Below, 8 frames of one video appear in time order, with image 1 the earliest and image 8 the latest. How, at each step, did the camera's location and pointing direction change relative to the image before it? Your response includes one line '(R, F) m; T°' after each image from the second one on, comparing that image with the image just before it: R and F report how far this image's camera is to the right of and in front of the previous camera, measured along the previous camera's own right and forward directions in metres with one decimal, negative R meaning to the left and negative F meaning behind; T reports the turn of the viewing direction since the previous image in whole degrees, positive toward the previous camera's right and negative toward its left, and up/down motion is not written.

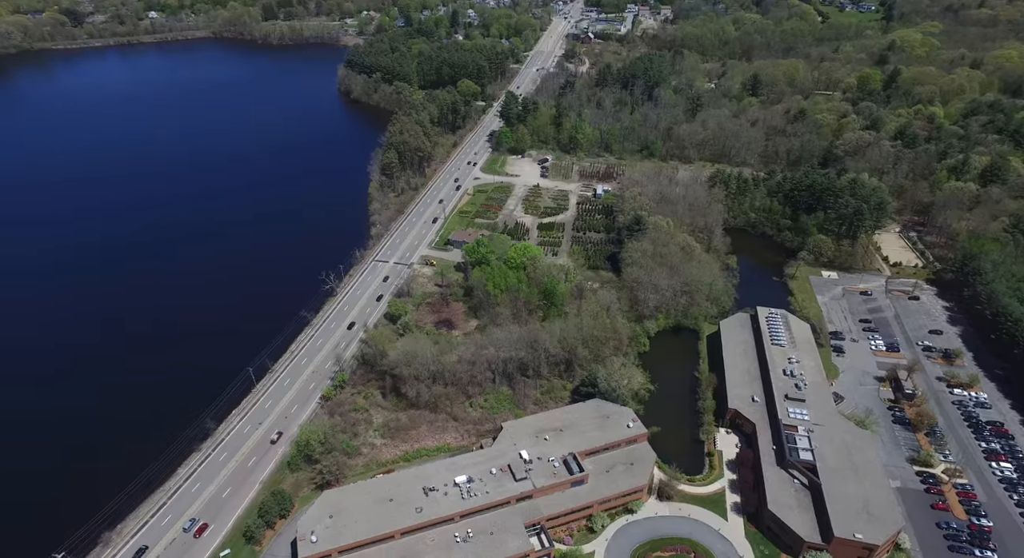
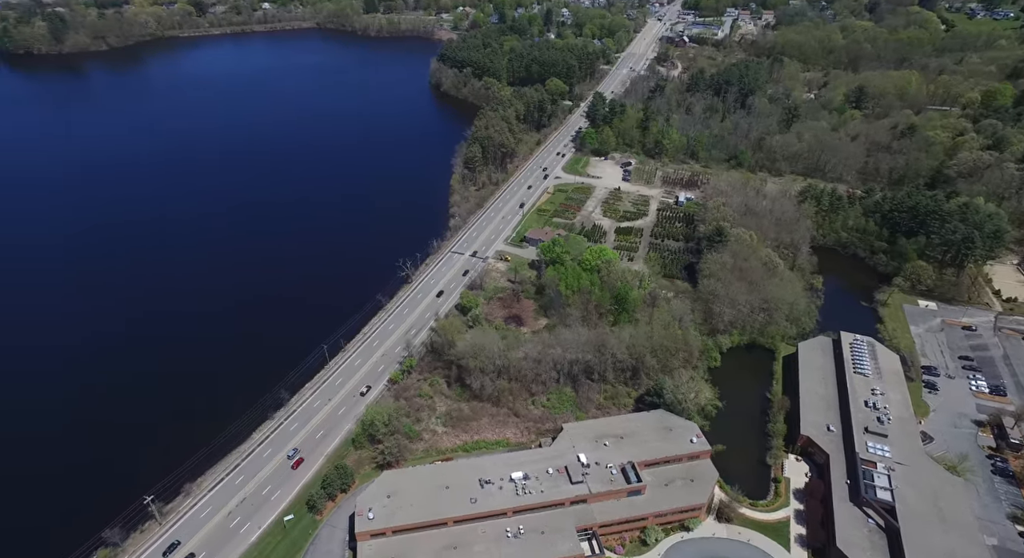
(+0.3, -0.1) m; -7°
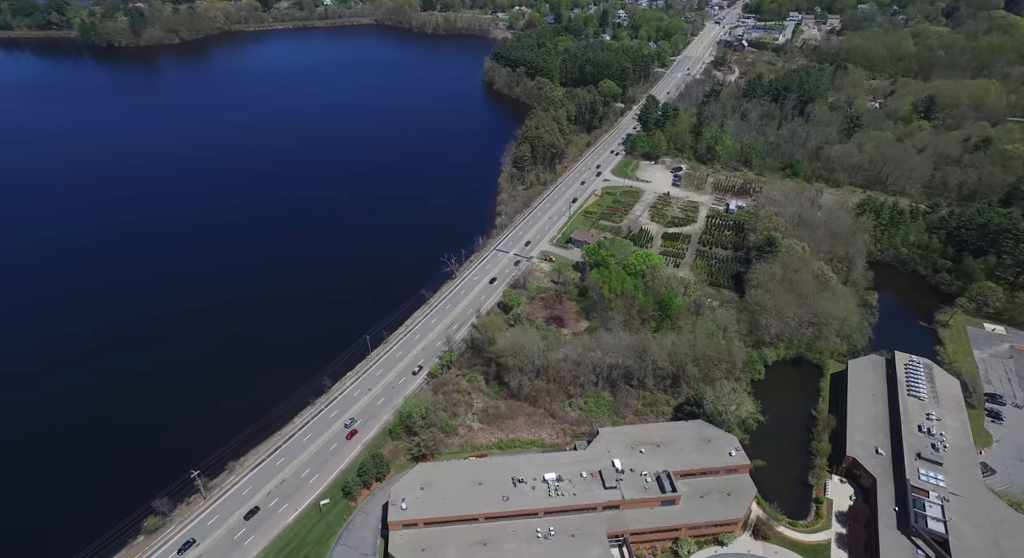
(+0.4, -0.1) m; -4°
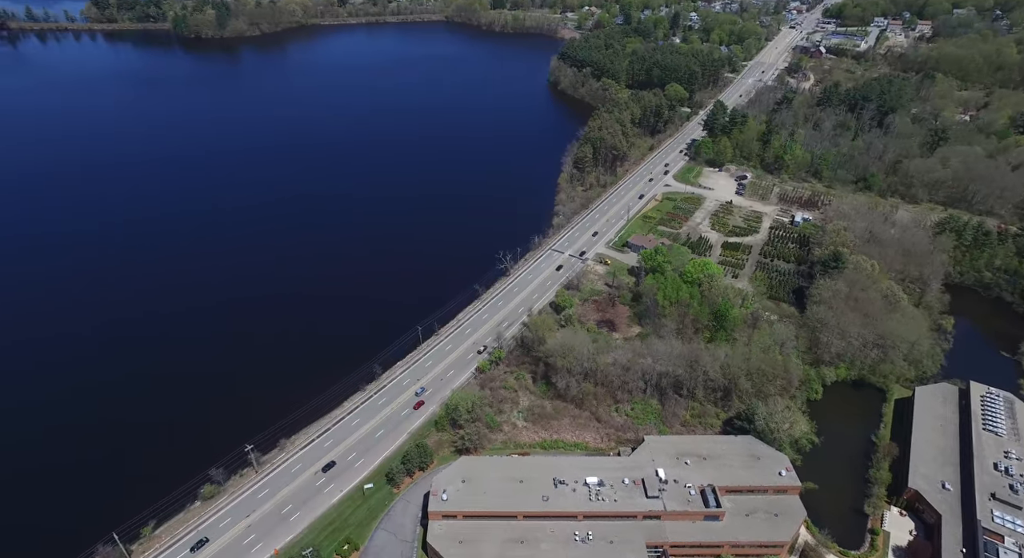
(+1.0, -0.3) m; -5°
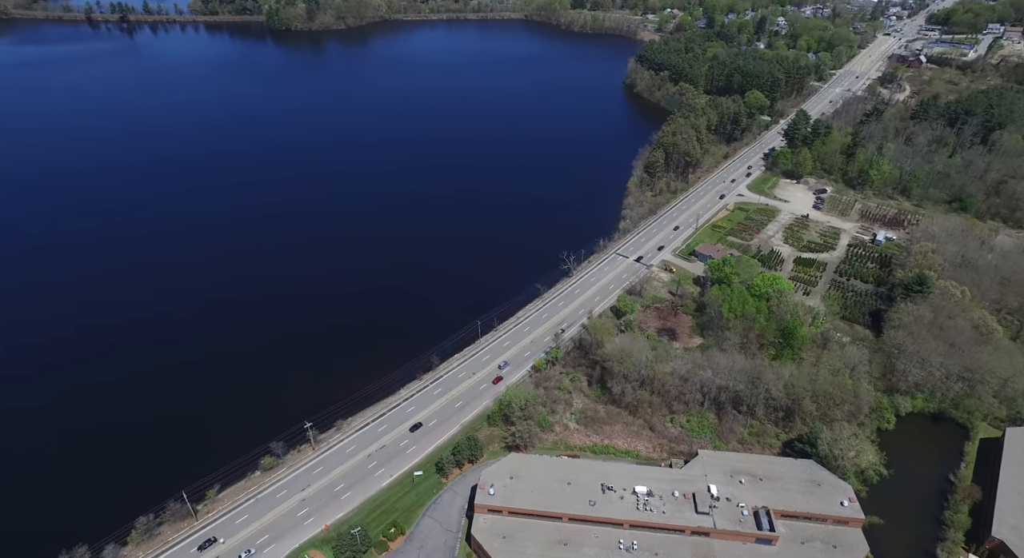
(+0.6, -0.2) m; -6°
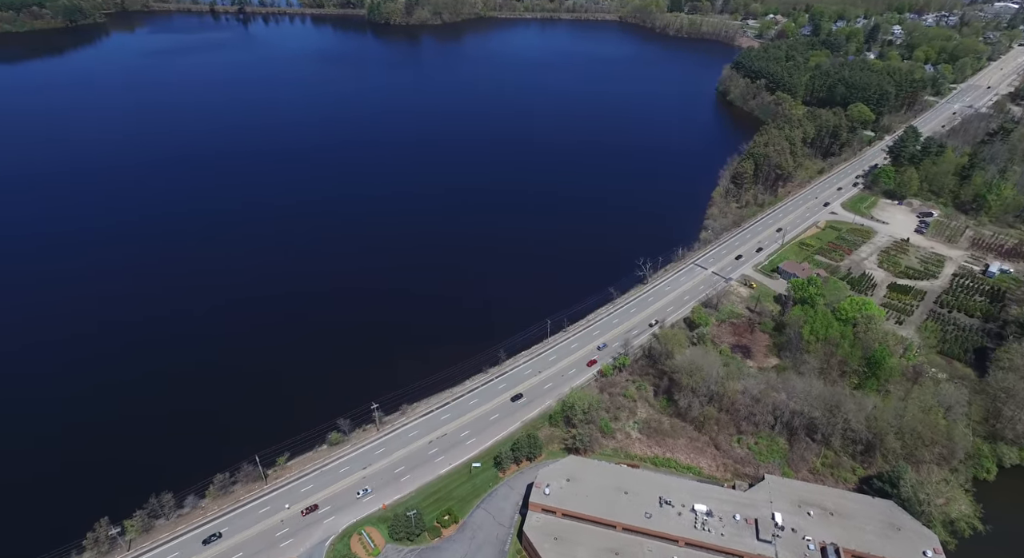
(+0.1, -0.1) m; -7°
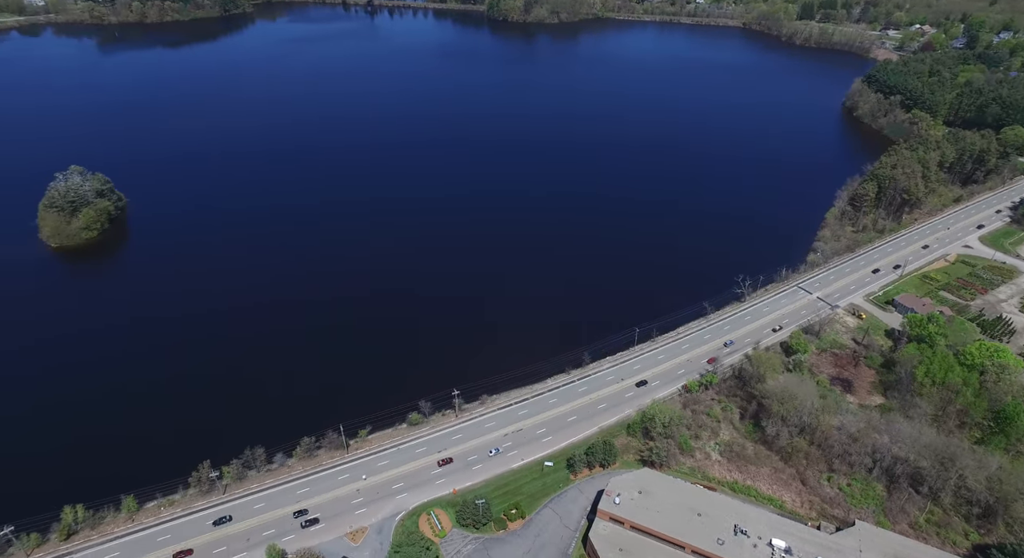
(+0.4, -0.1) m; -9°
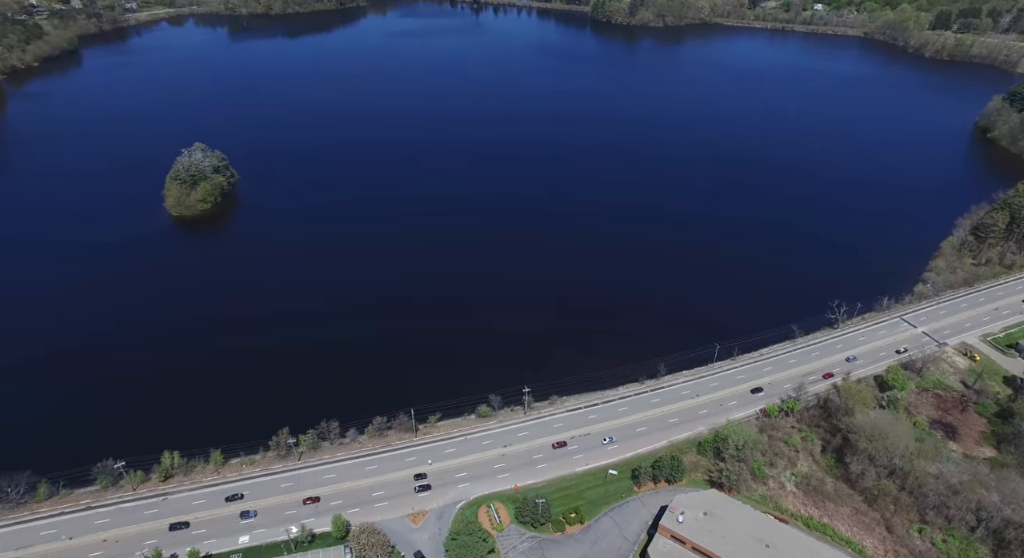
(+0.5, 0.0) m; -8°
